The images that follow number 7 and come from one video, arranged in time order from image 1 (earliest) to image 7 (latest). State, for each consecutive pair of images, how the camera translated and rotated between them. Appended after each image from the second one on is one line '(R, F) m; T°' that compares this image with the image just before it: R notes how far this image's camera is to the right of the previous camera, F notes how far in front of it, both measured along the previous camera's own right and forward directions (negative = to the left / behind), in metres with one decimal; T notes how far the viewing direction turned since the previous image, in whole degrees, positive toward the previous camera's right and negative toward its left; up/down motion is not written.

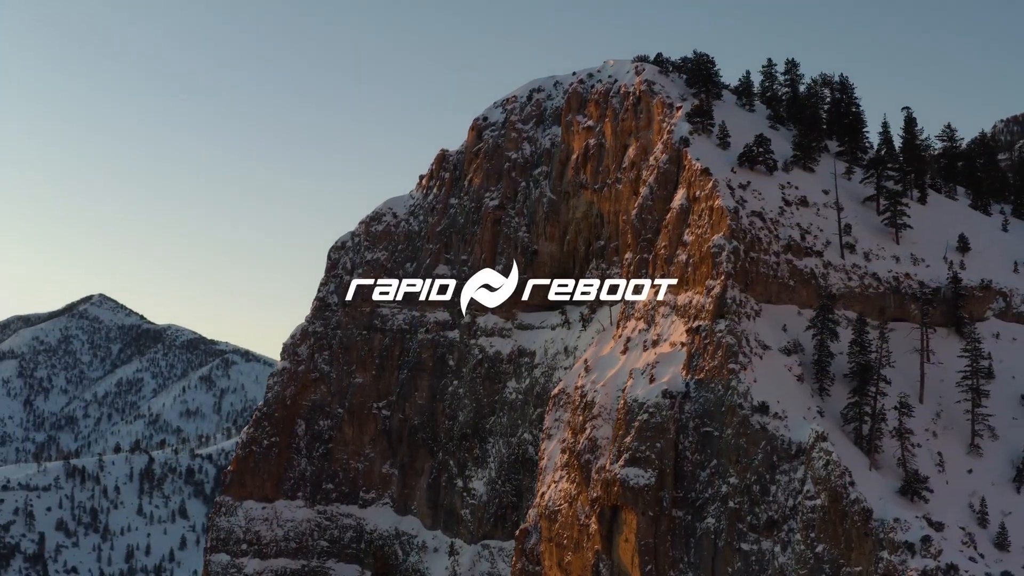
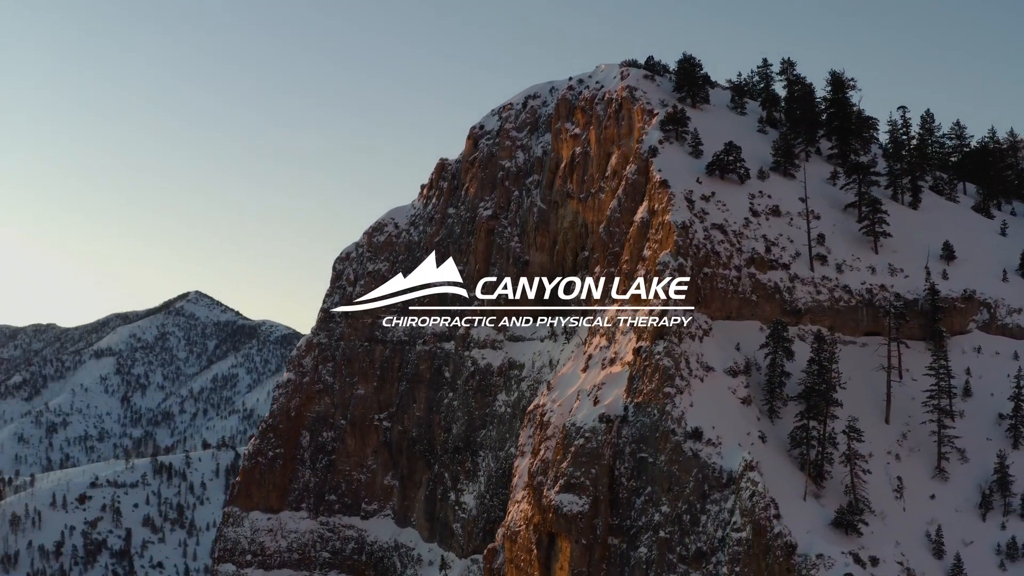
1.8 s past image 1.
(+8.1, +1.4) m; -4°
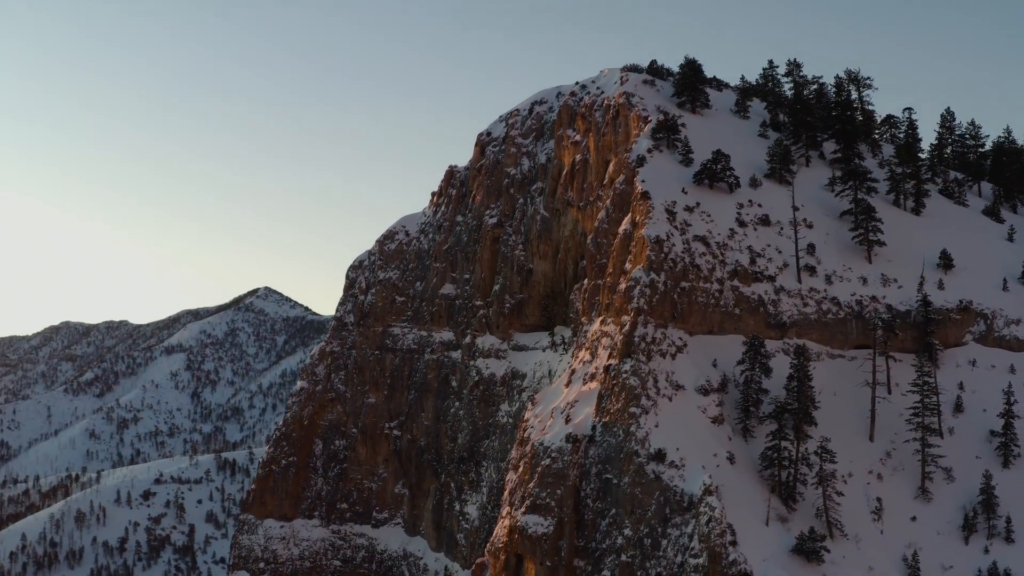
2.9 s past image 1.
(+5.1, +0.8) m; -3°
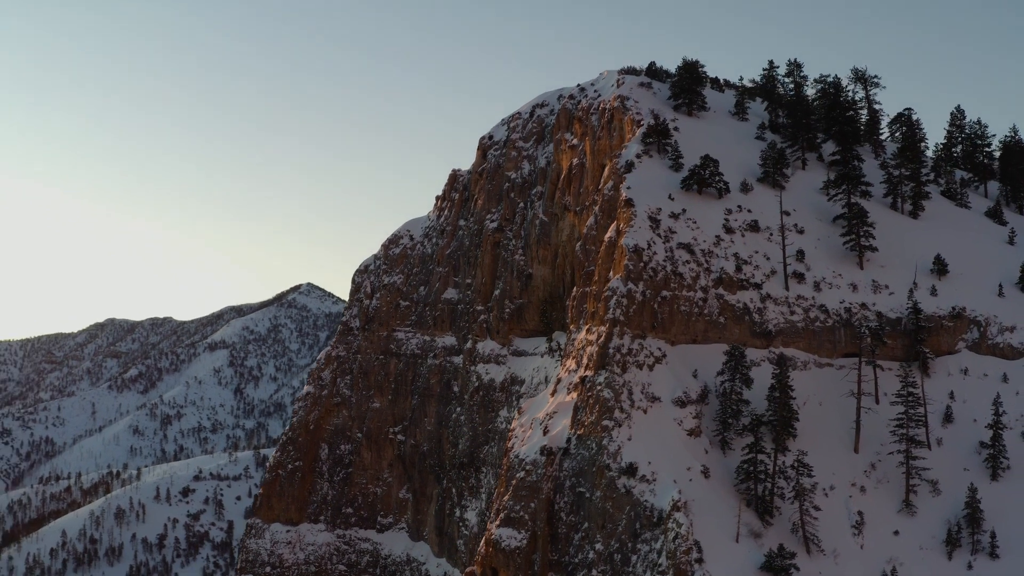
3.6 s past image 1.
(+3.4, +0.5) m; -2°
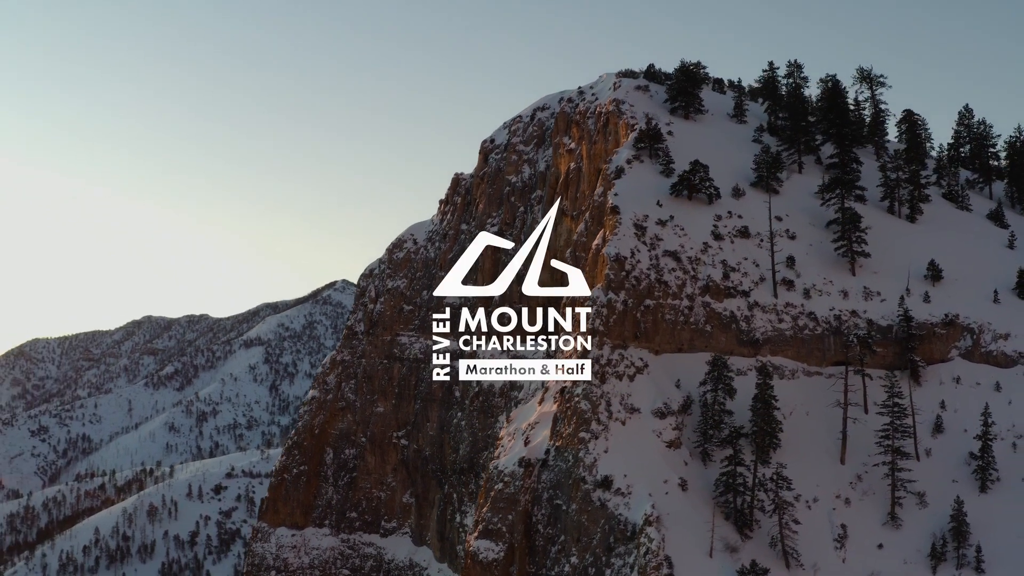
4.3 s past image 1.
(+2.8, +0.4) m; -2°
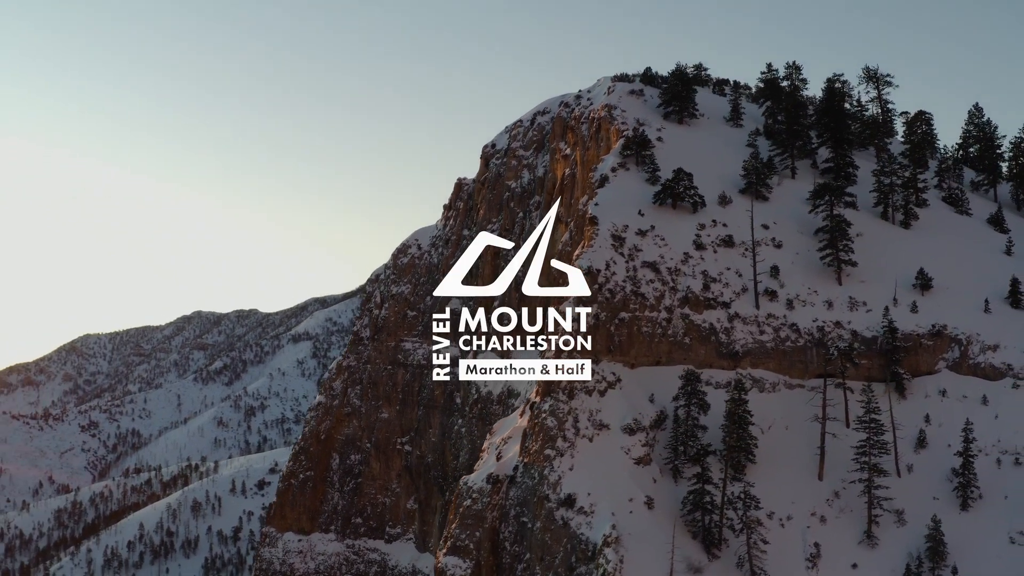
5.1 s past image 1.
(+3.9, +0.6) m; -2°
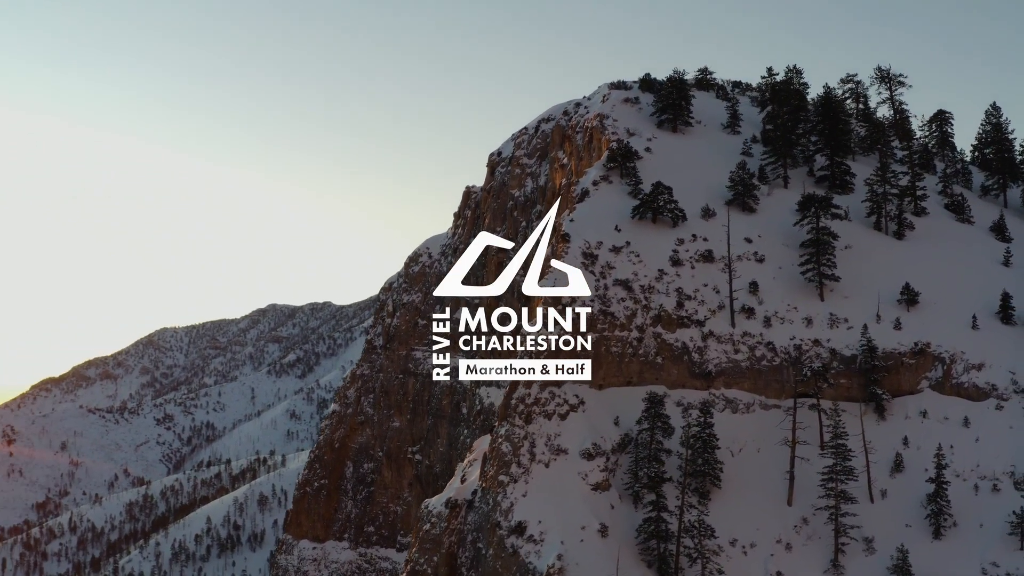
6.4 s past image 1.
(+5.5, +0.7) m; -4°
